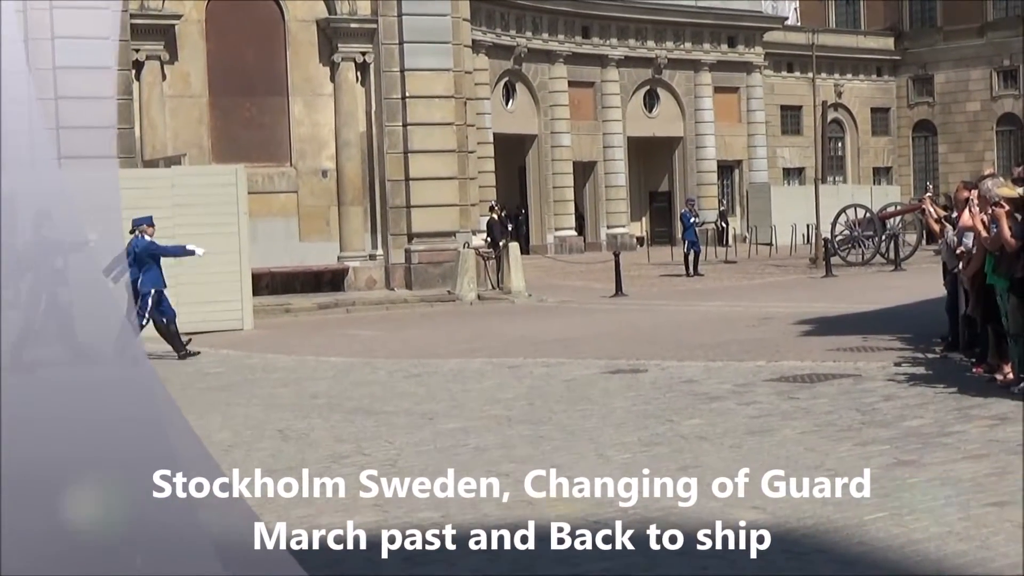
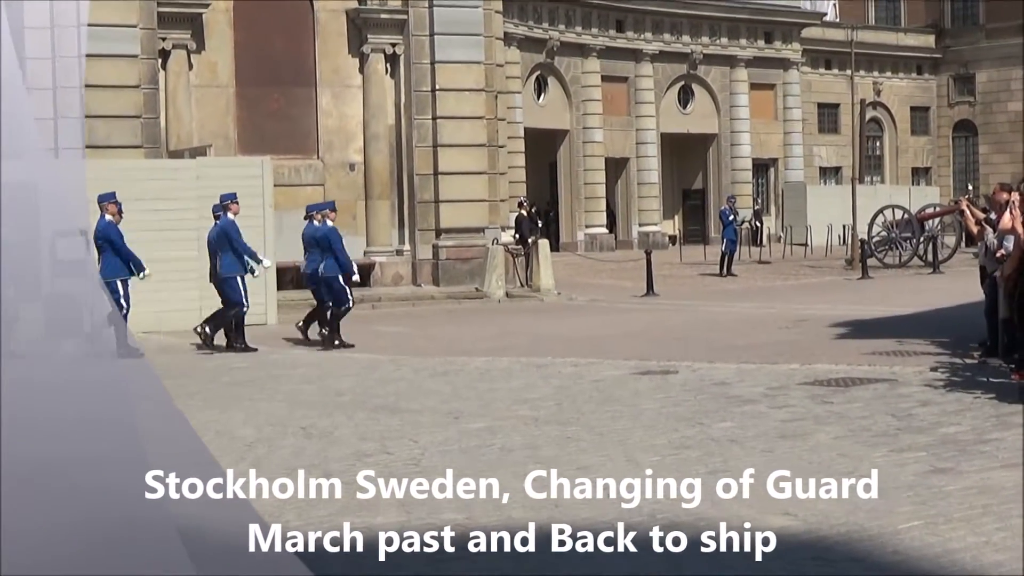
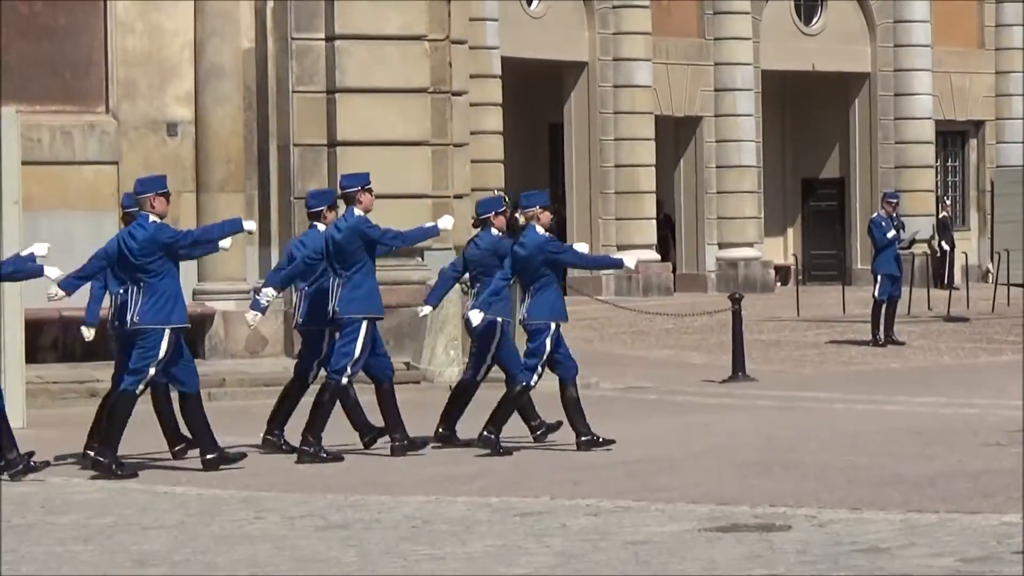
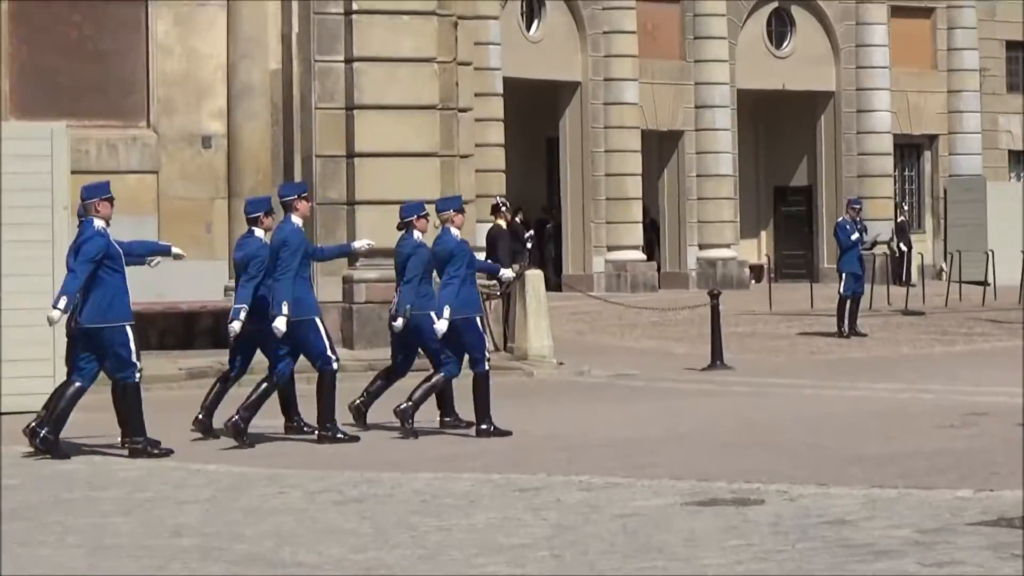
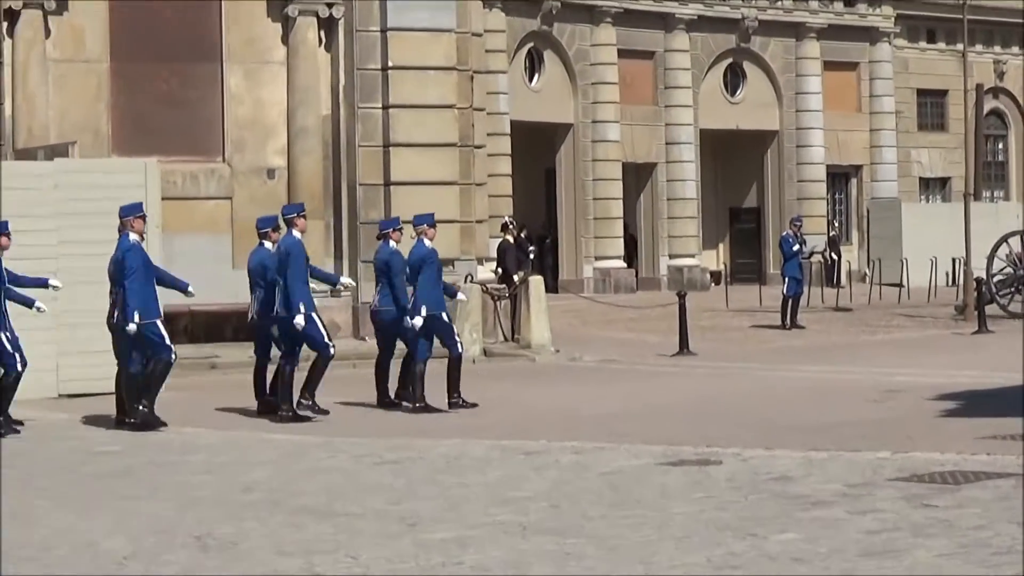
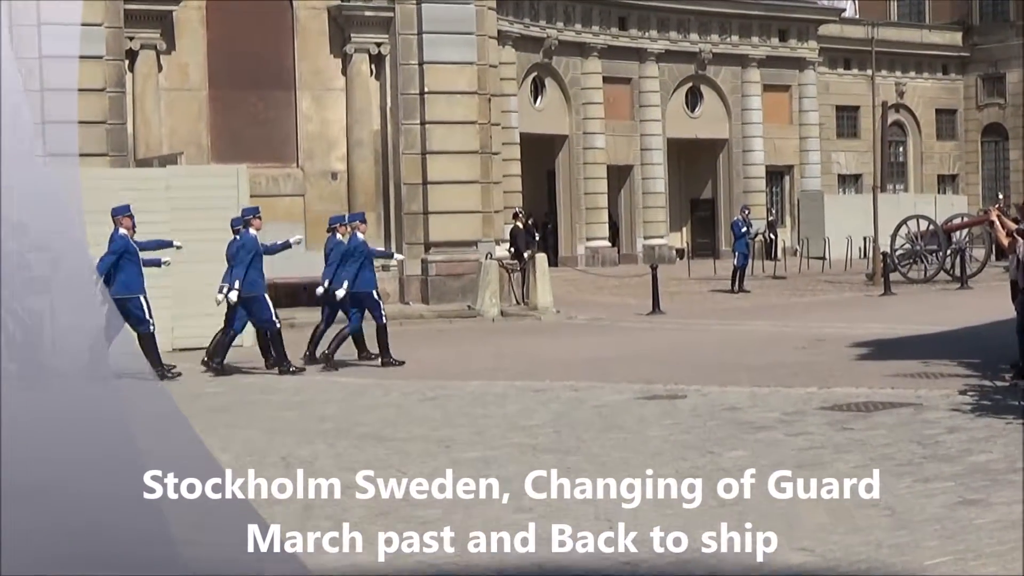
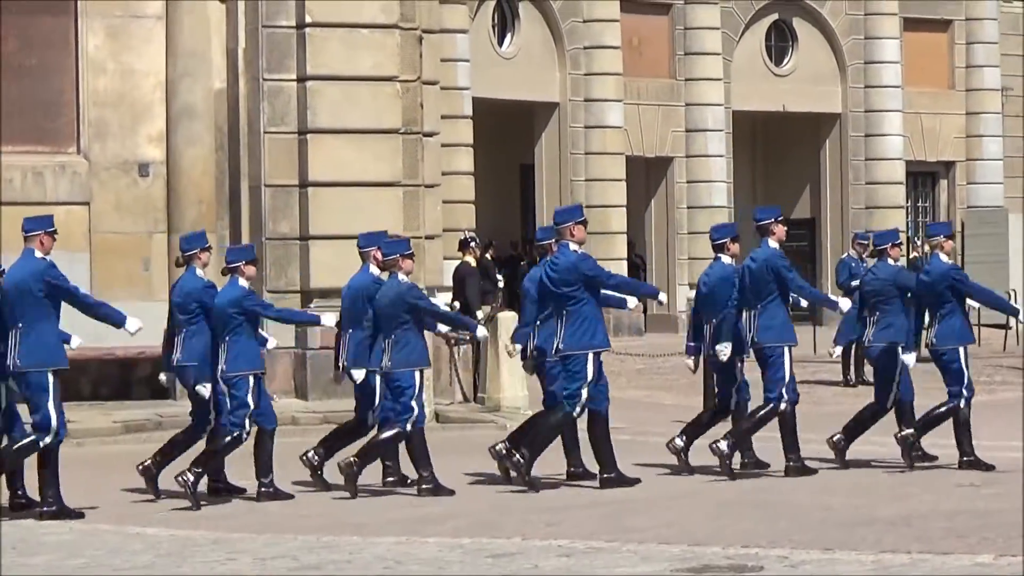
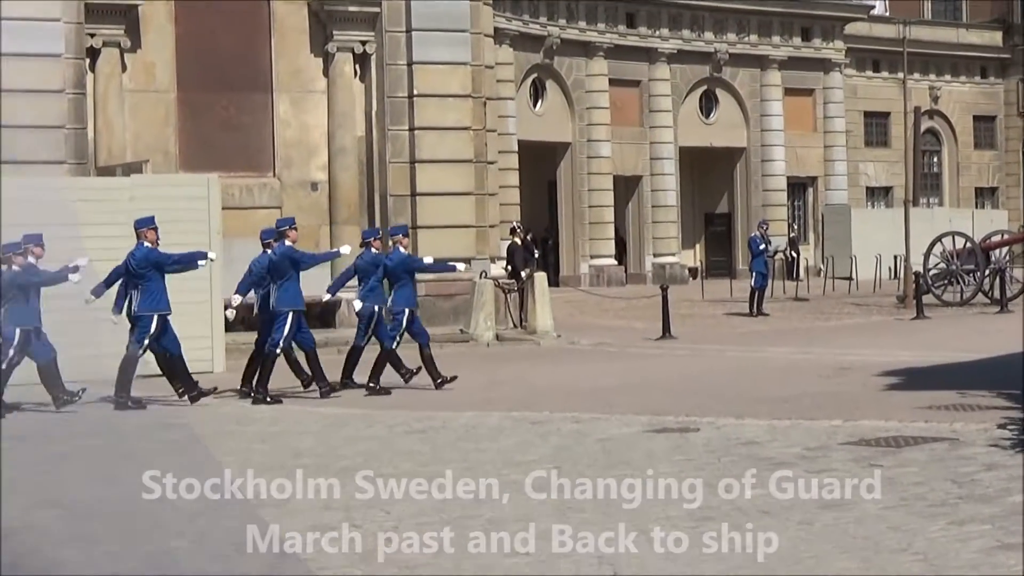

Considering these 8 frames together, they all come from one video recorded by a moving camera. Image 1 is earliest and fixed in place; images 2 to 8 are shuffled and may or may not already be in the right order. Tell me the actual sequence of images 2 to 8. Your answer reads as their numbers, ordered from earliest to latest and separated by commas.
2, 6, 8, 5, 4, 3, 7
